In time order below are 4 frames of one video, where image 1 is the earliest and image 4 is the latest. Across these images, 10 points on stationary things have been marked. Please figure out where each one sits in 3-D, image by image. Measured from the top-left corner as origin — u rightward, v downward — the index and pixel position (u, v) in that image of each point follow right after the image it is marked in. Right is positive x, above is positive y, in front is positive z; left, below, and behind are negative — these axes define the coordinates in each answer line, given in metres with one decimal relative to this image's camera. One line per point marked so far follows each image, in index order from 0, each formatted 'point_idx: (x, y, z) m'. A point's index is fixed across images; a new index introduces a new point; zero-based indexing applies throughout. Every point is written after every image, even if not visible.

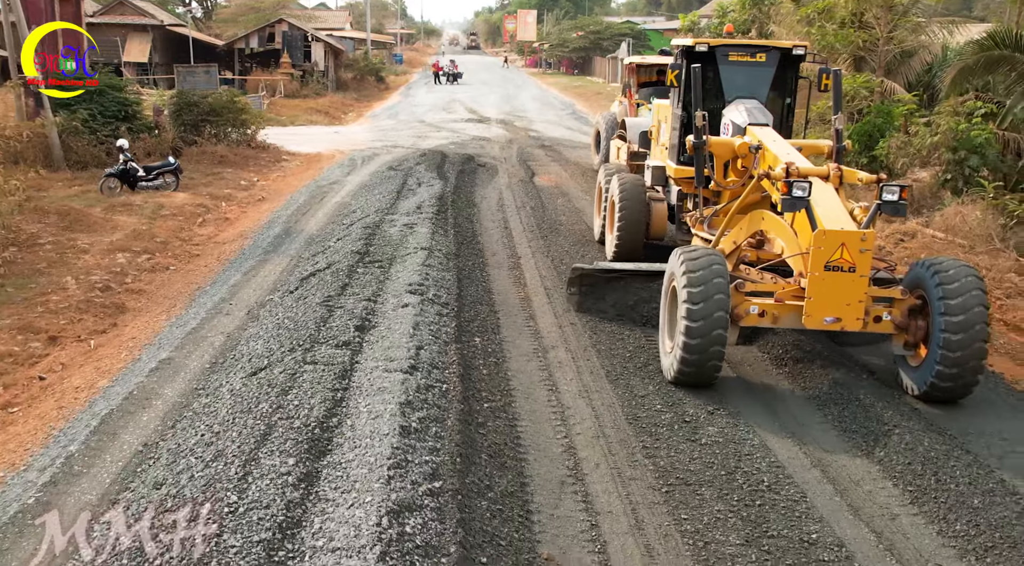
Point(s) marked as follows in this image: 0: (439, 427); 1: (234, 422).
0: (-0.4, -0.8, +6.2) m
1: (-1.6, -0.8, +6.3) m
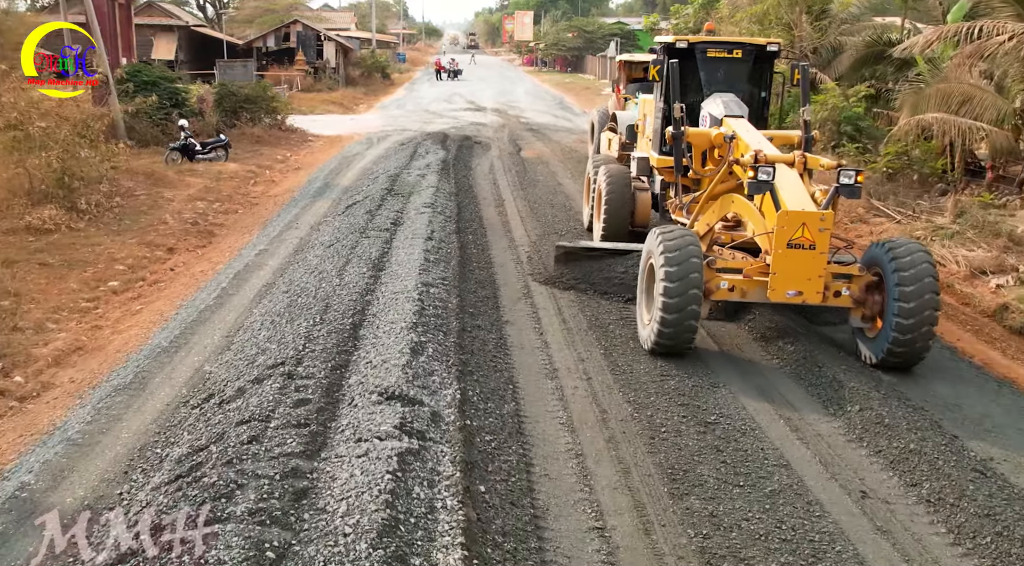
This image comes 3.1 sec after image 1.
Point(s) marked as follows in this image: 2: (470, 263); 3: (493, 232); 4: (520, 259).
0: (-0.6, +0.2, +10.2) m
1: (-1.8, +0.2, +10.3) m
2: (-0.4, +0.2, +10.8) m
3: (-0.2, +0.6, +12.8) m
4: (+0.1, +0.3, +11.4) m
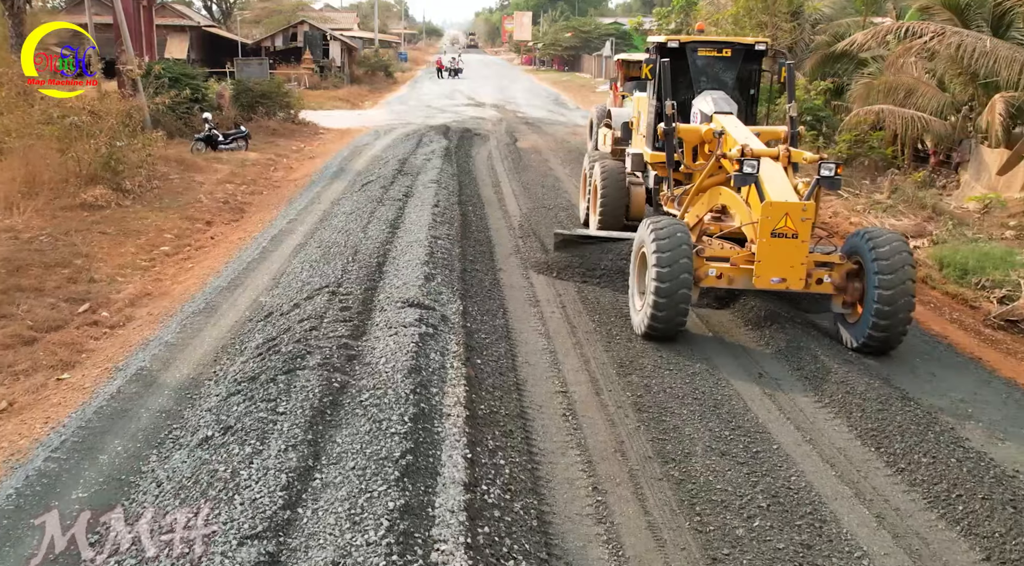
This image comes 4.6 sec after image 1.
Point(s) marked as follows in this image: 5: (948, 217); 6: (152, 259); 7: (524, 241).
0: (-0.7, +0.6, +12.2) m
1: (-1.9, +0.6, +12.3) m
2: (-0.5, +0.7, +12.8) m
3: (-0.3, +1.1, +14.8) m
4: (0.0, +0.7, +13.4) m
5: (+5.7, +0.9, +14.0) m
6: (-4.5, +0.3, +13.3) m
7: (+0.1, +0.5, +12.5) m
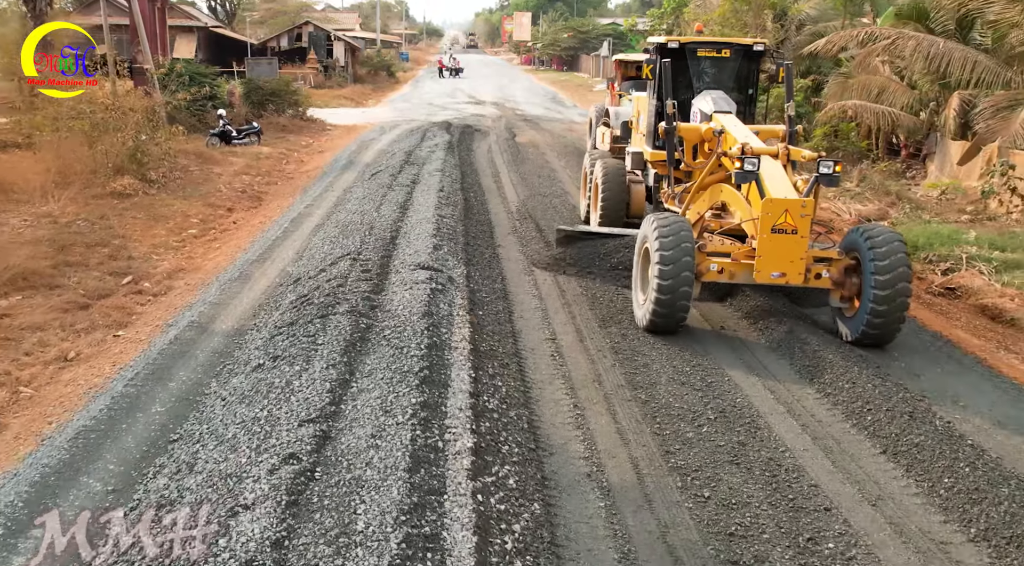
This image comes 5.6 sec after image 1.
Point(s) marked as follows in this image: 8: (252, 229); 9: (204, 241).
0: (-0.7, +0.9, +13.5) m
1: (-1.9, +0.9, +13.6) m
2: (-0.5, +1.0, +14.1) m
3: (-0.3, +1.4, +16.1) m
4: (0.0, +1.0, +14.7) m
5: (+5.7, +1.2, +15.3) m
6: (-4.5, +0.6, +14.5) m
7: (+0.1, +0.7, +13.8) m
8: (-3.7, +0.8, +15.2) m
9: (-4.2, +0.6, +14.6) m
